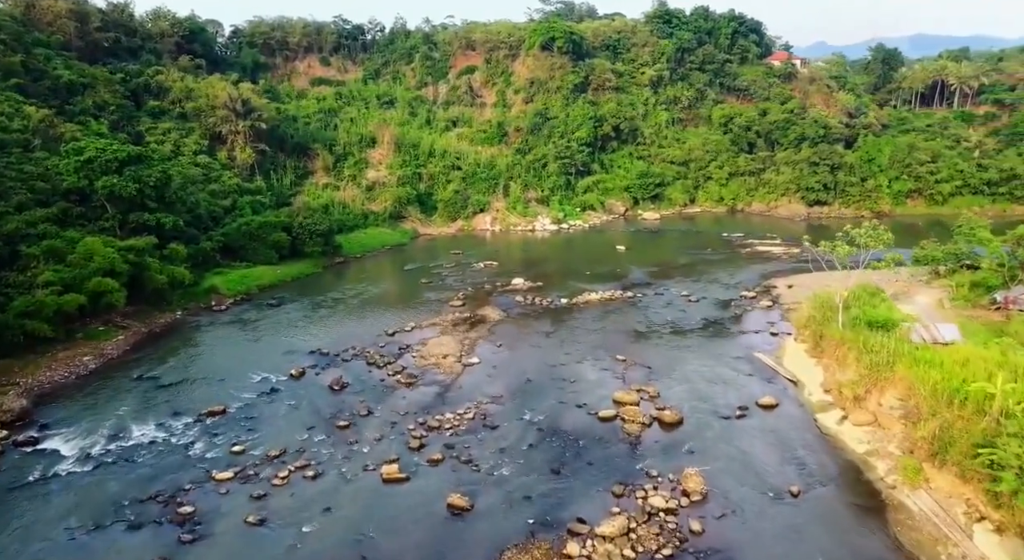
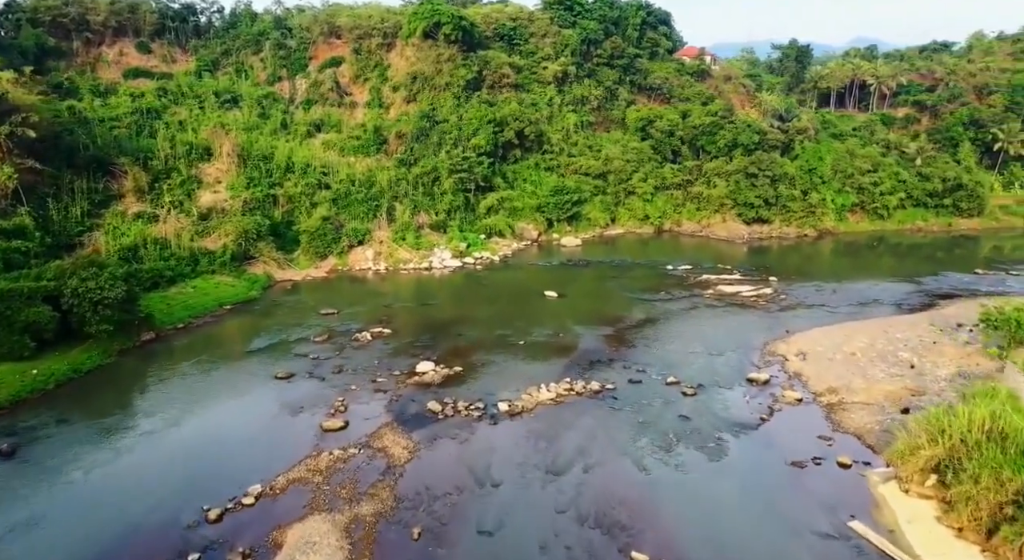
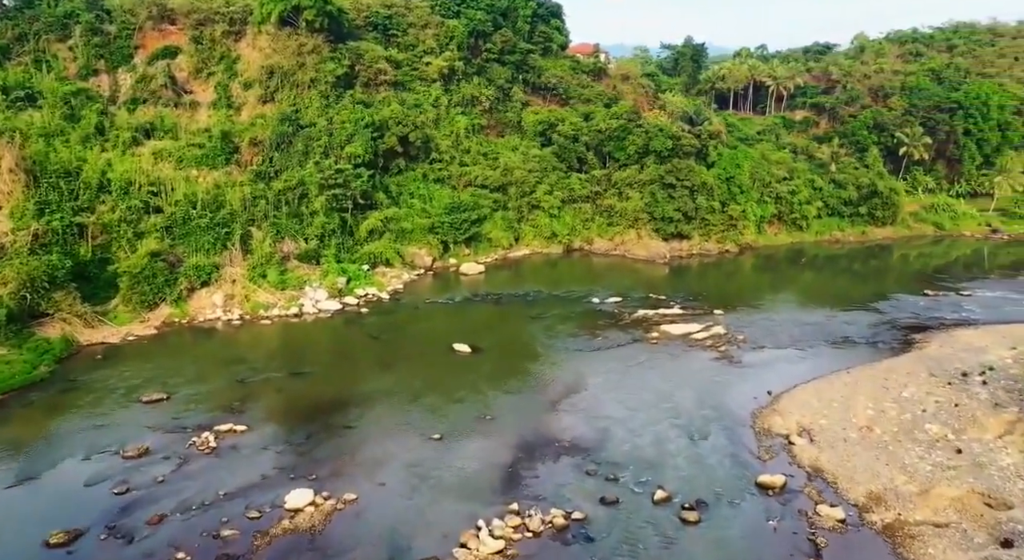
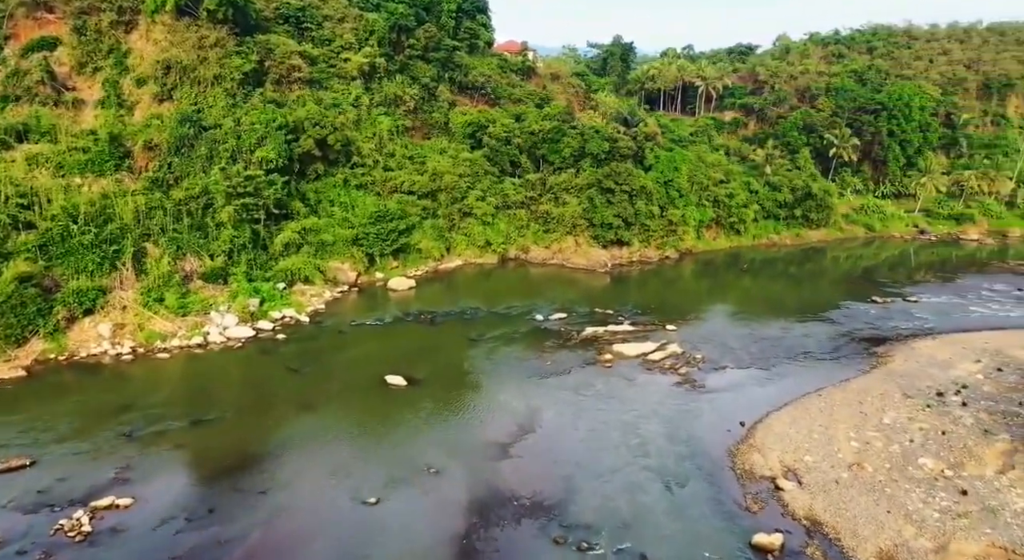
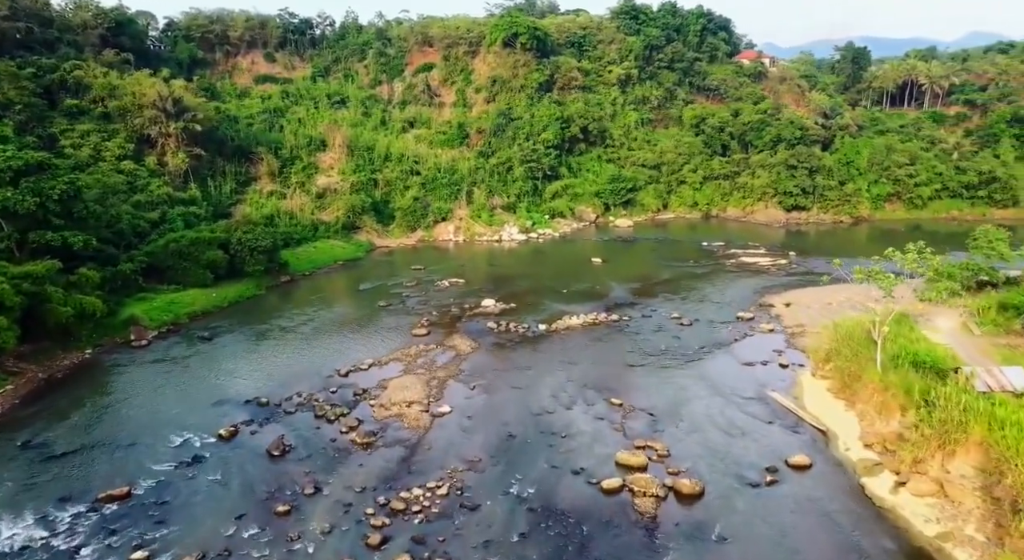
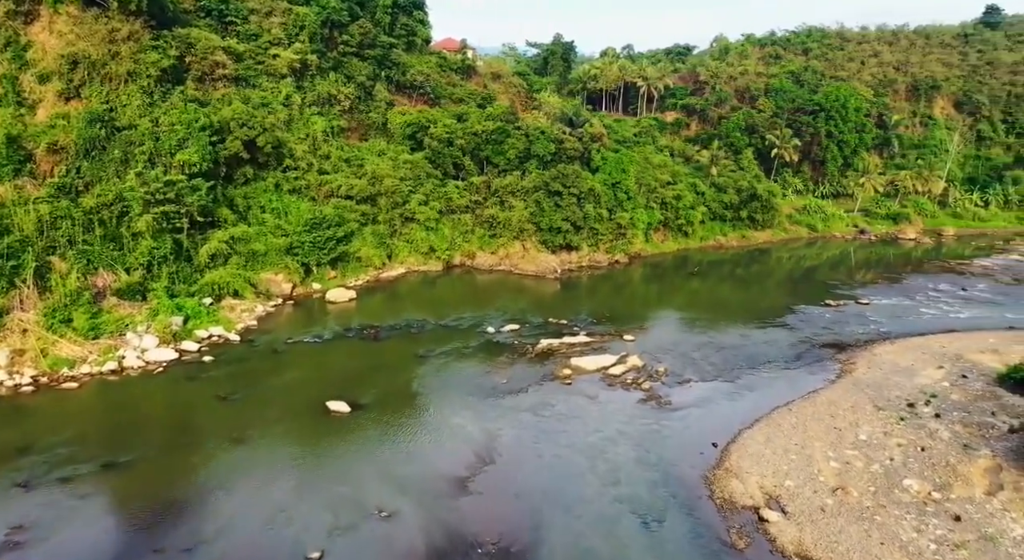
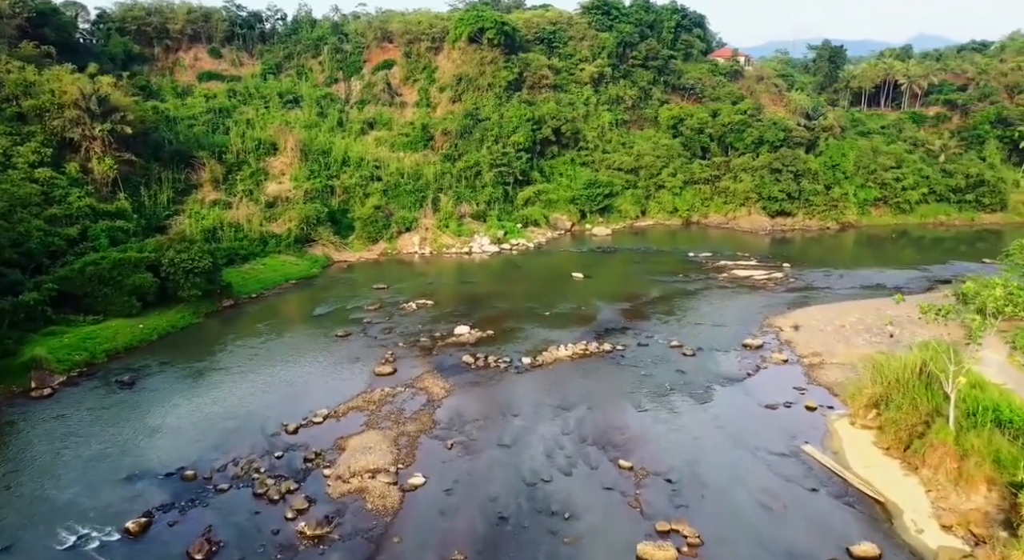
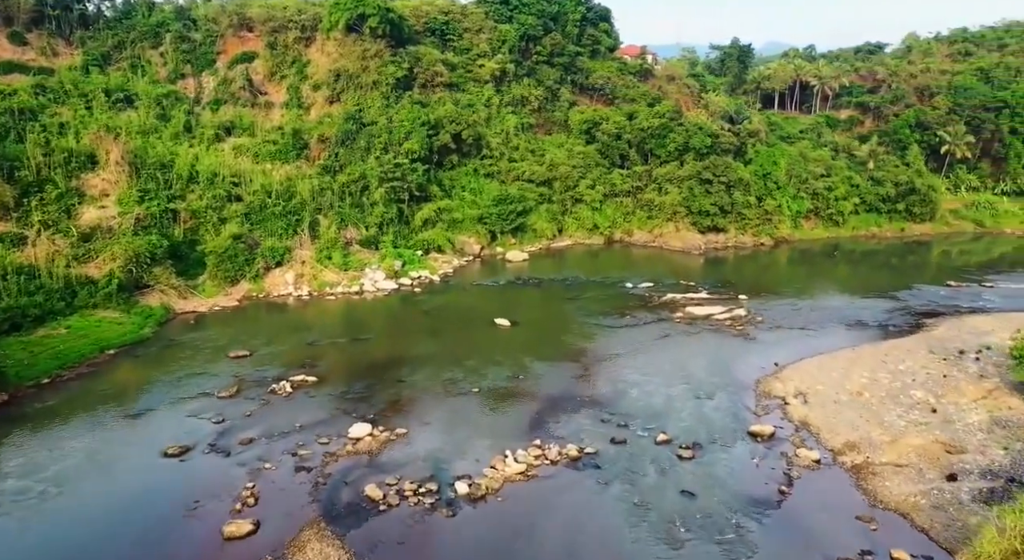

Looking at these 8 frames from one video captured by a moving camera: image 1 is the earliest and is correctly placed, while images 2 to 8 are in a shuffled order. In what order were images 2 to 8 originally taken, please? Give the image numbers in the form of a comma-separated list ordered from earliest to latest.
5, 7, 2, 8, 3, 4, 6
